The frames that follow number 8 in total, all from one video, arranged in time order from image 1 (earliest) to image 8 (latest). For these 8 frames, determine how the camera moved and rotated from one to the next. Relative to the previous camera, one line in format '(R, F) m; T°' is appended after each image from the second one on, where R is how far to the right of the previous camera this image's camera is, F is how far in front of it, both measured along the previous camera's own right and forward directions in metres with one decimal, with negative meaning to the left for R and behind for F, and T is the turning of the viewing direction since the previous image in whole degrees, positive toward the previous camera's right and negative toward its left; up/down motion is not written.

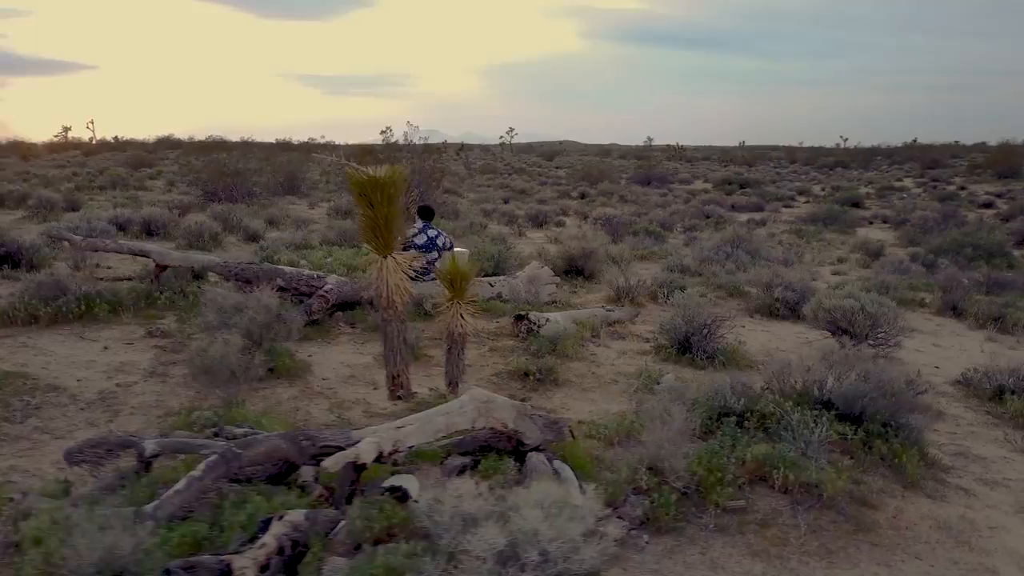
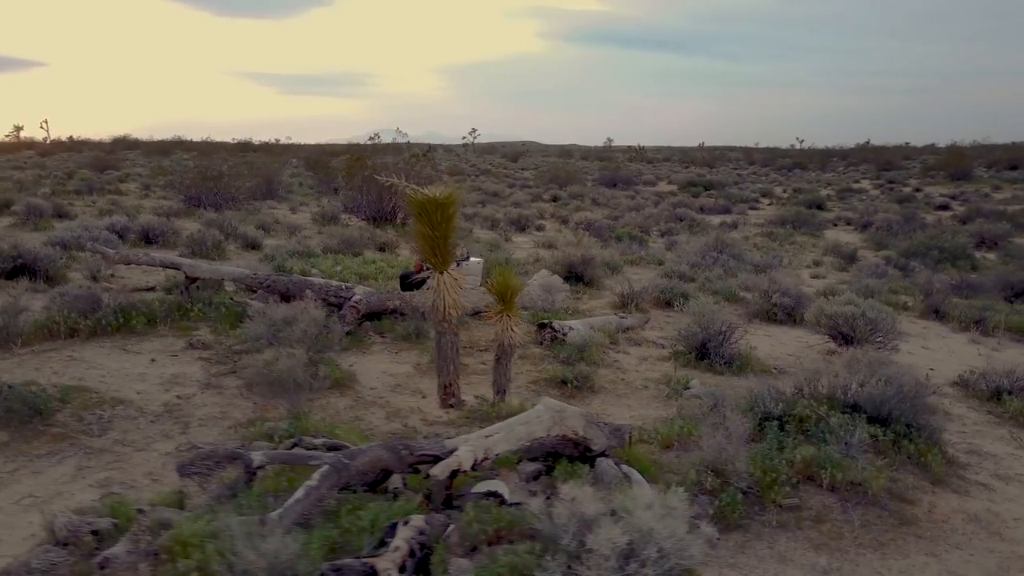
(-0.6, -0.3) m; +3°
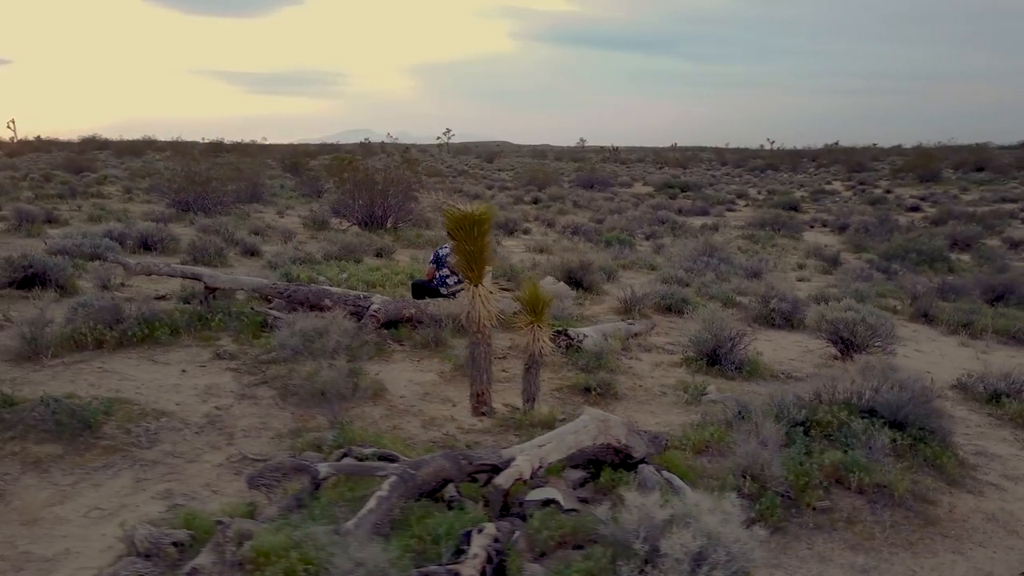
(-0.4, -0.2) m; +2°
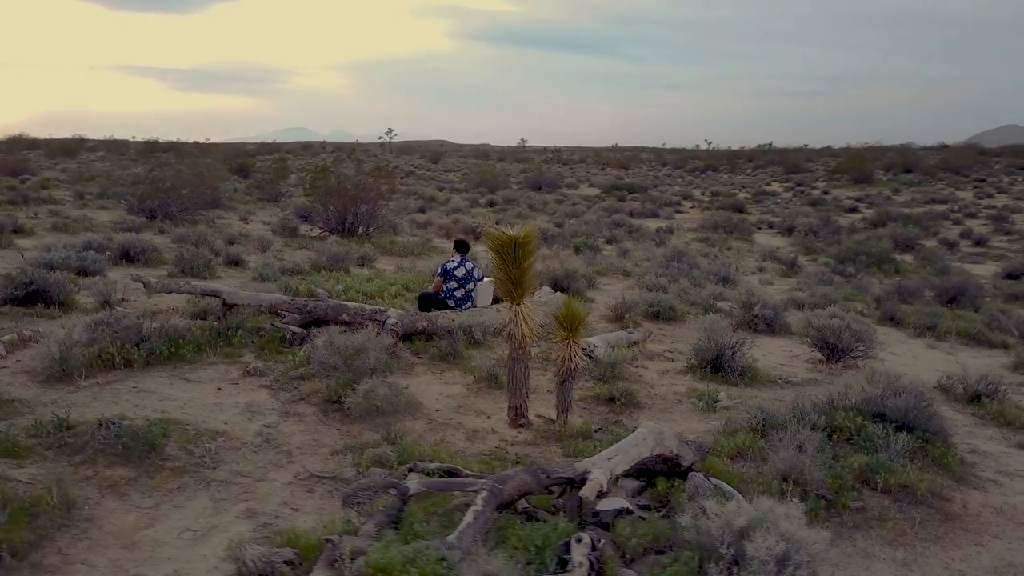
(-0.7, -0.2) m; +4°
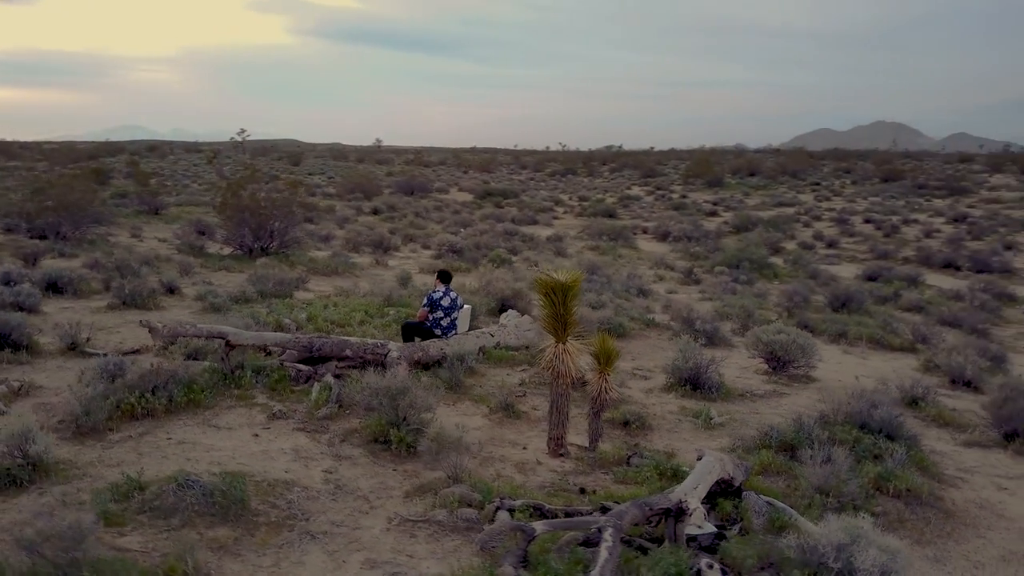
(-1.3, -0.2) m; +10°
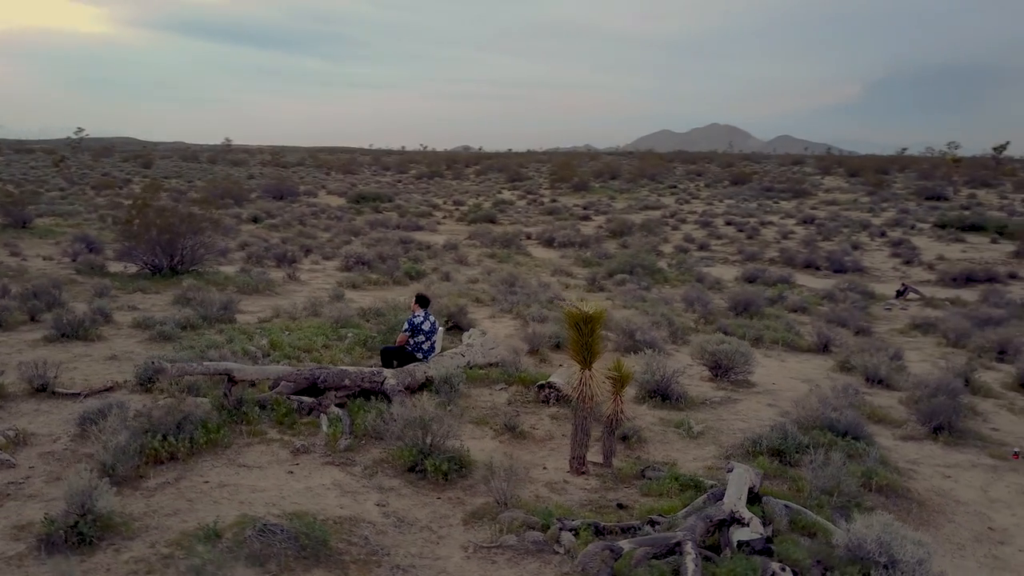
(-1.3, -0.3) m; +10°
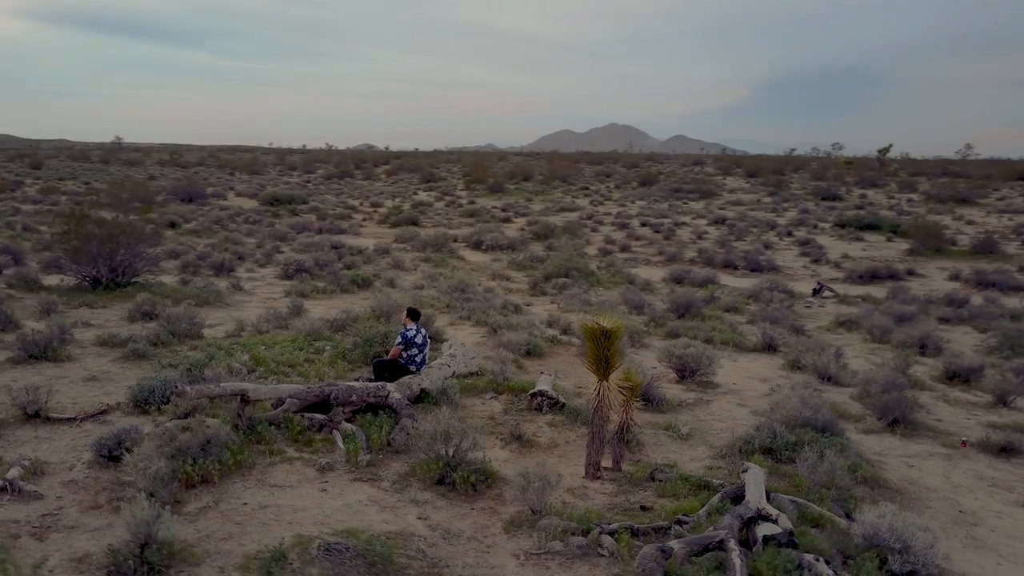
(-0.9, -0.2) m; +7°
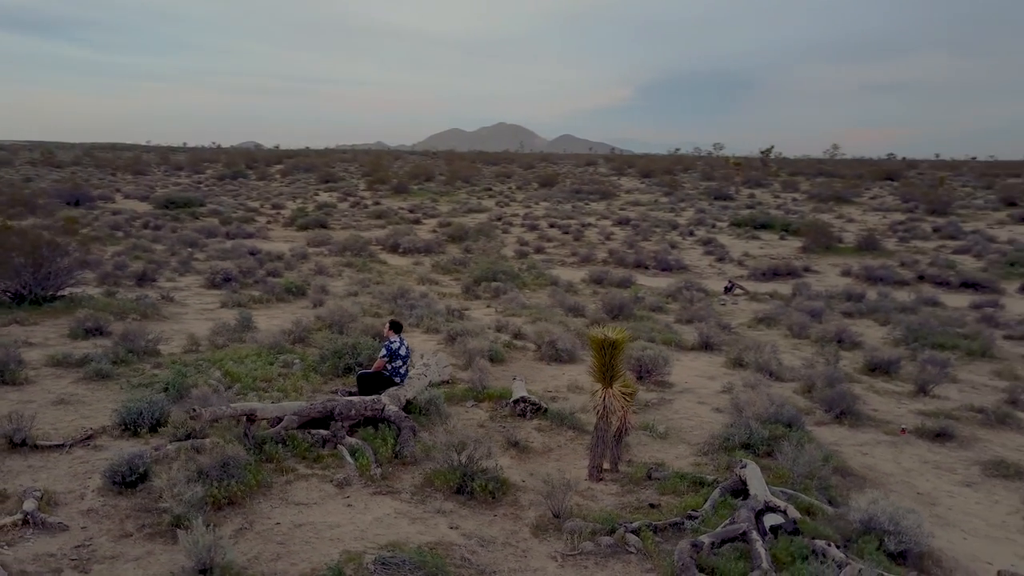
(-1.0, -0.2) m; +8°
